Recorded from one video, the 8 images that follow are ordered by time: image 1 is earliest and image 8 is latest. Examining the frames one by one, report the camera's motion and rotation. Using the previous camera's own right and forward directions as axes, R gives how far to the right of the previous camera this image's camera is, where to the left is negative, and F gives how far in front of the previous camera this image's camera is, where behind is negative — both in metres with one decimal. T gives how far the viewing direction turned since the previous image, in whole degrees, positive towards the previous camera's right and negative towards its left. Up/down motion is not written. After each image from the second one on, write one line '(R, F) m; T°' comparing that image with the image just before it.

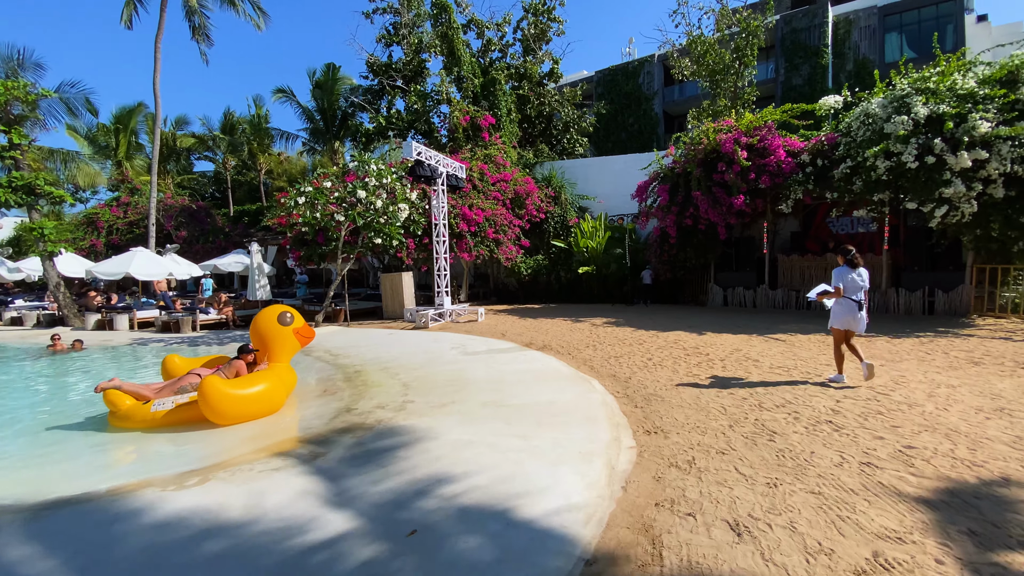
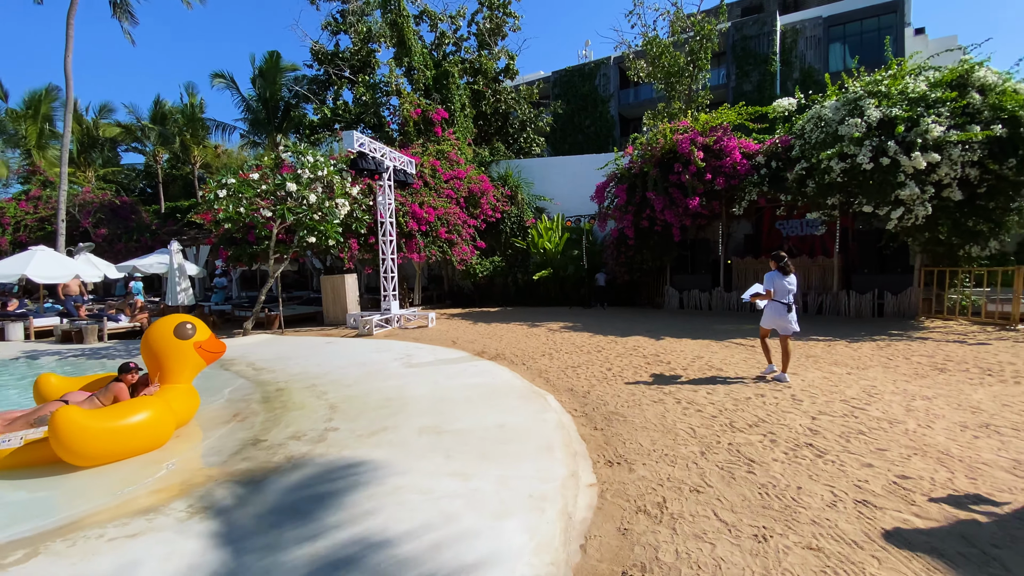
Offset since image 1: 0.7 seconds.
(+0.2, +0.7) m; +5°
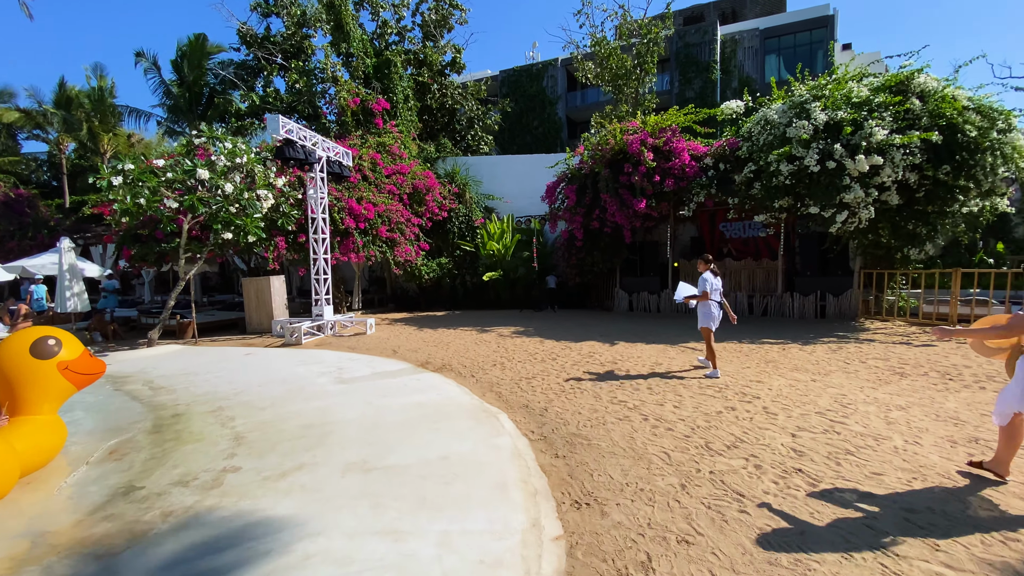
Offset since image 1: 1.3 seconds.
(0.0, +0.7) m; +6°
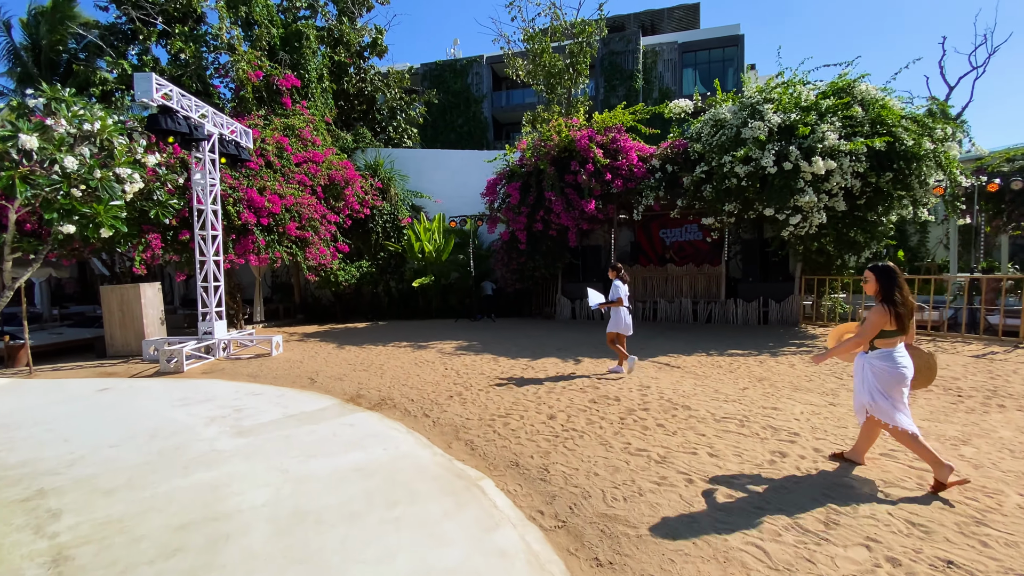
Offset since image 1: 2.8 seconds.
(-0.5, +1.5) m; +10°
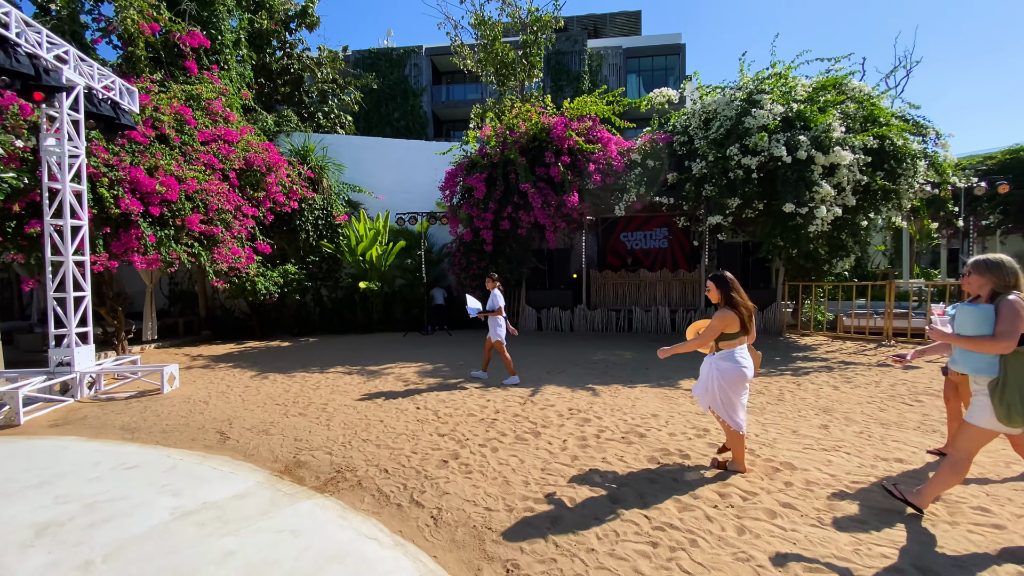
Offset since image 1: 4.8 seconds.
(-0.8, +1.8) m; +8°
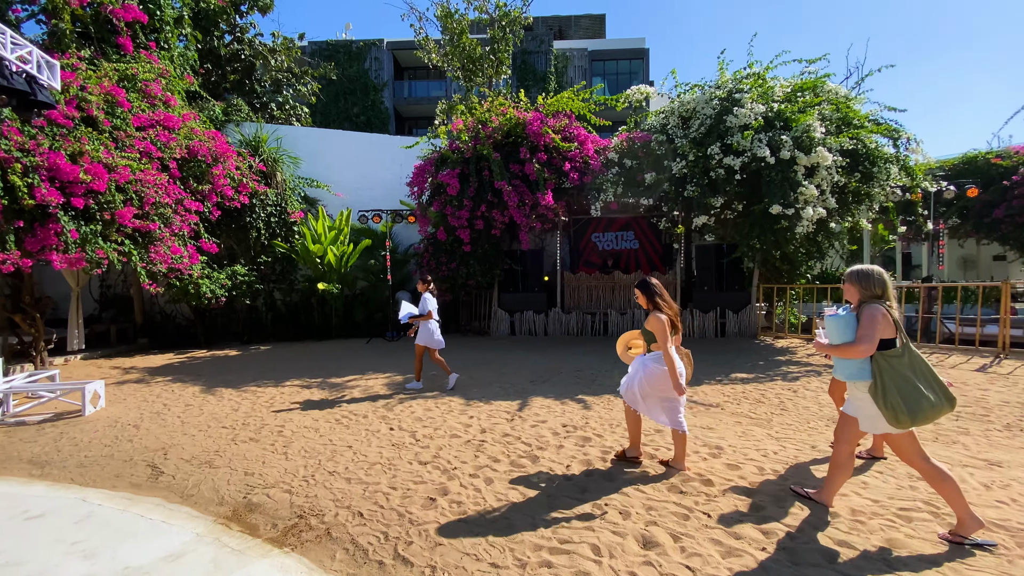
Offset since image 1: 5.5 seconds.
(-0.3, +0.6) m; +5°
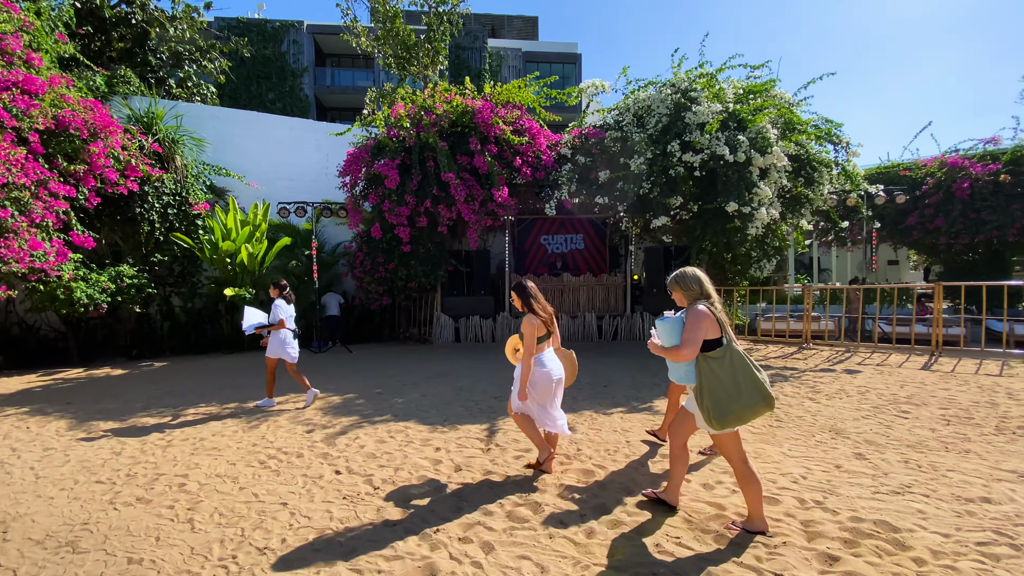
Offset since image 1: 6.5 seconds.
(-0.4, +0.9) m; +9°
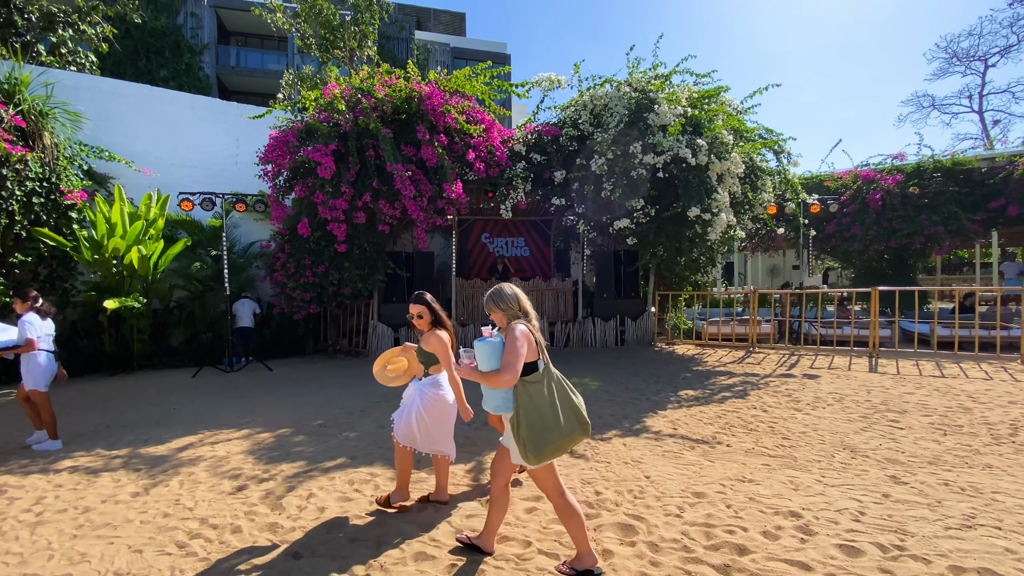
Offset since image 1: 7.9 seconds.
(-0.6, +0.8) m; +10°
